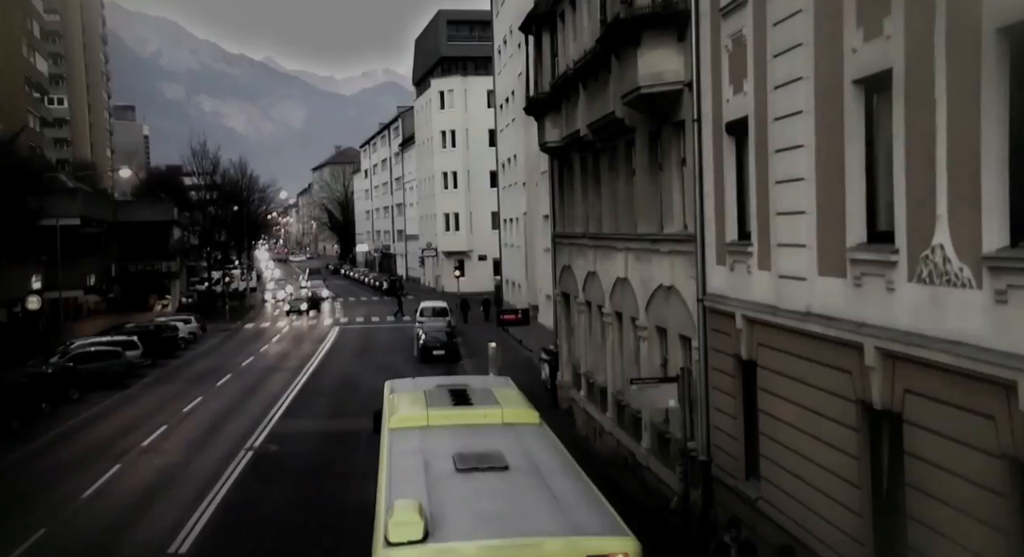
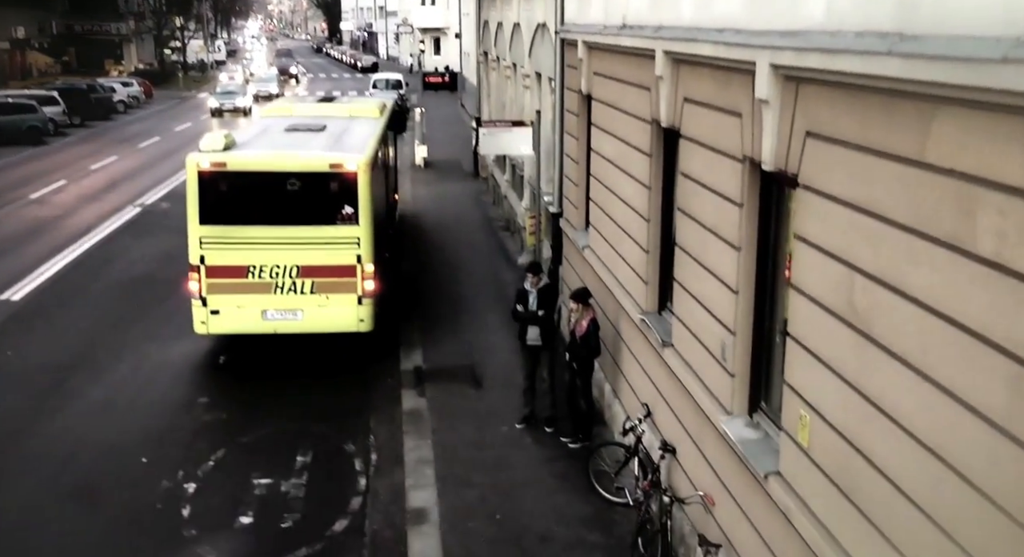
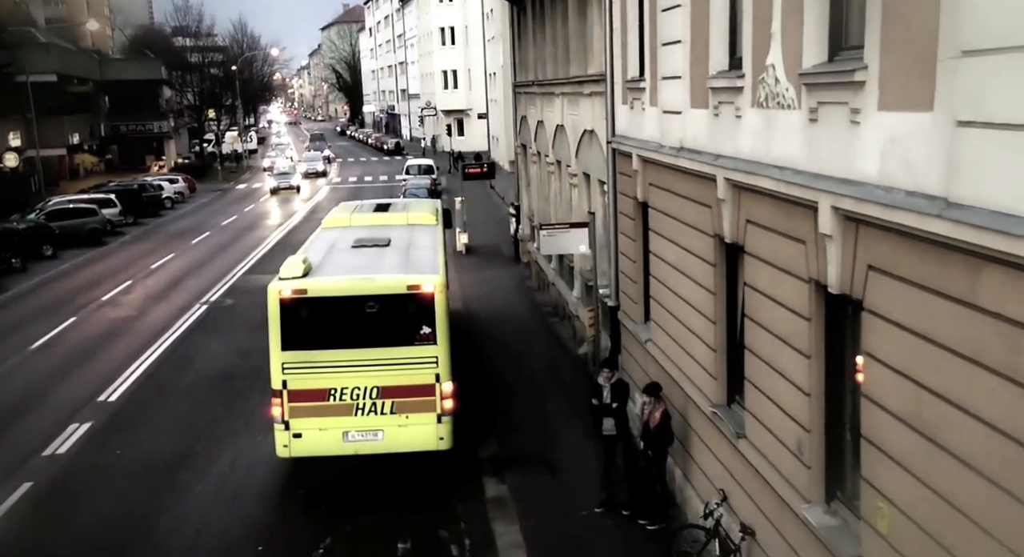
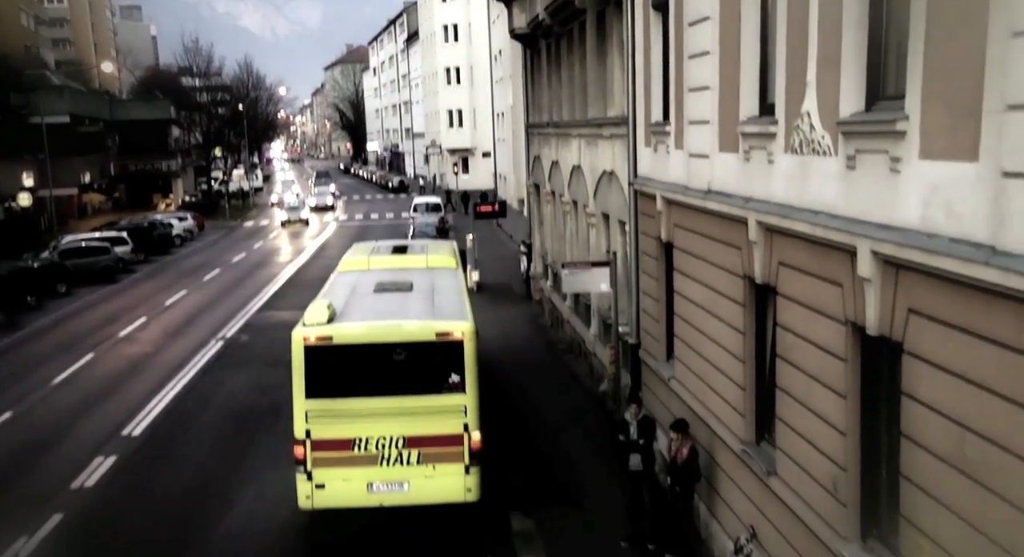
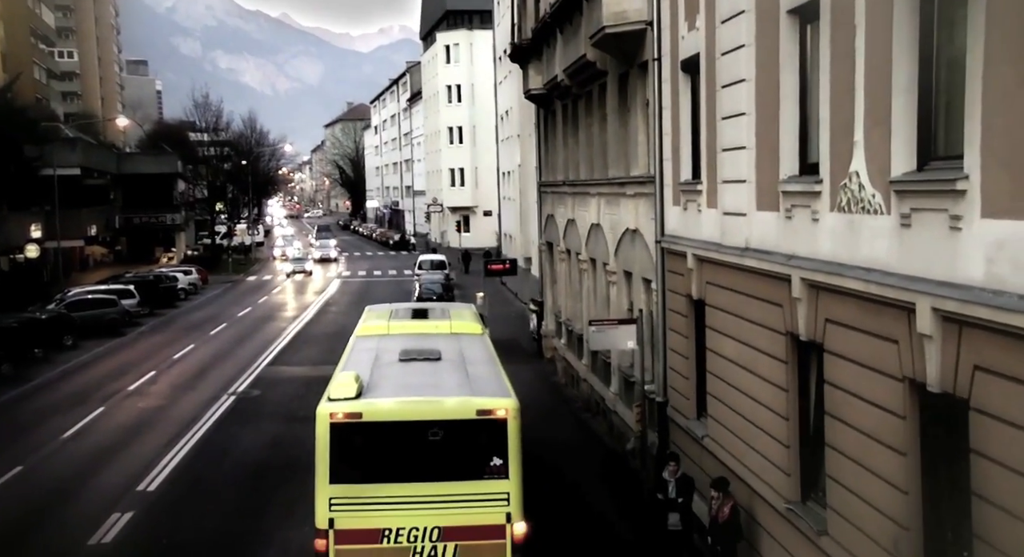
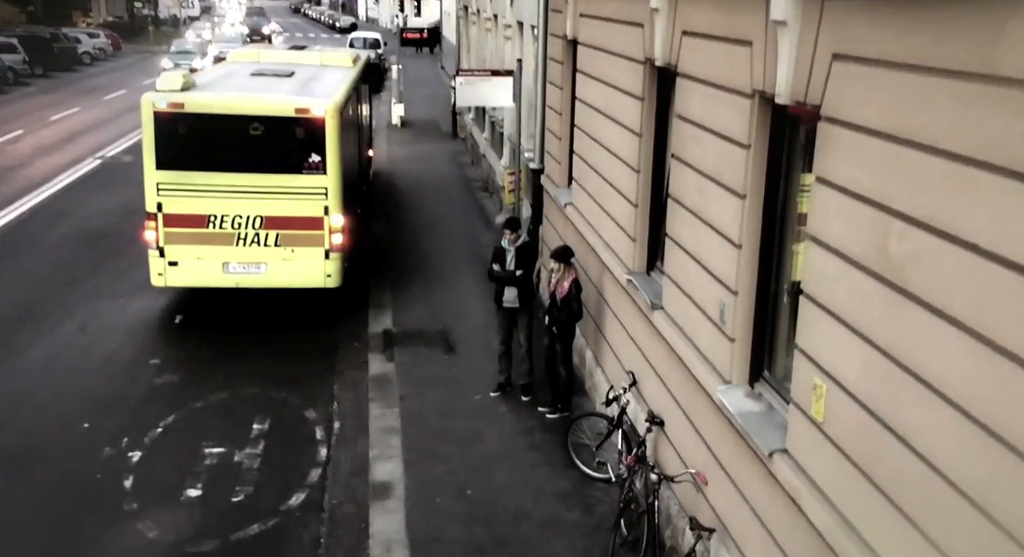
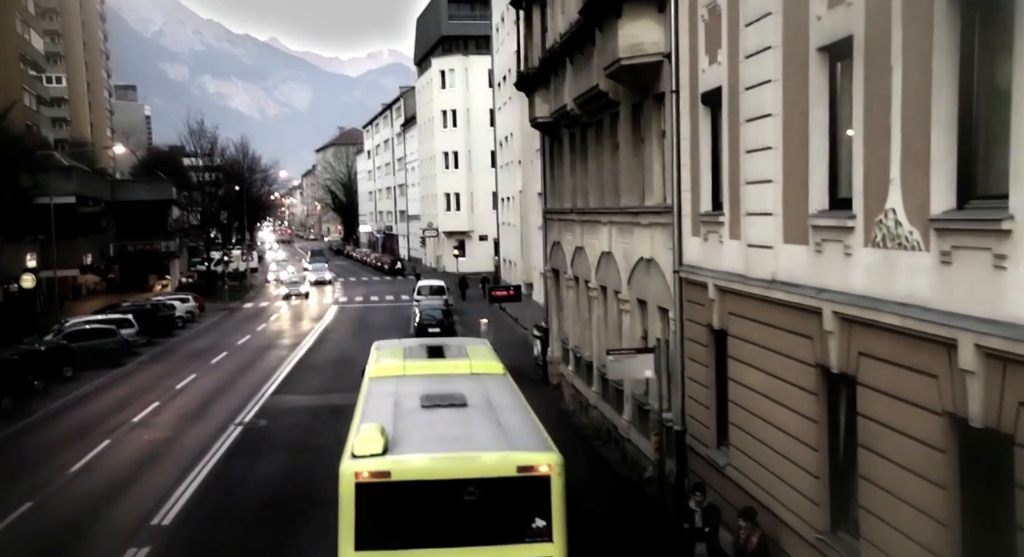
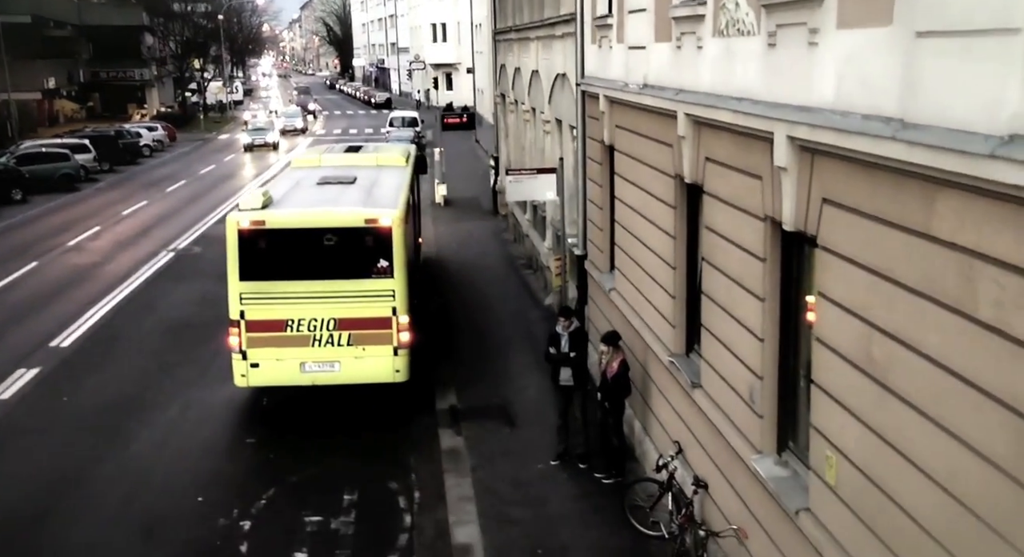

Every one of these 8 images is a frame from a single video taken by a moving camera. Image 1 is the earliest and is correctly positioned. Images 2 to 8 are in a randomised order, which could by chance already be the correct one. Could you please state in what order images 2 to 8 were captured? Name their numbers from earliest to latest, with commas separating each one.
7, 5, 4, 3, 8, 2, 6
